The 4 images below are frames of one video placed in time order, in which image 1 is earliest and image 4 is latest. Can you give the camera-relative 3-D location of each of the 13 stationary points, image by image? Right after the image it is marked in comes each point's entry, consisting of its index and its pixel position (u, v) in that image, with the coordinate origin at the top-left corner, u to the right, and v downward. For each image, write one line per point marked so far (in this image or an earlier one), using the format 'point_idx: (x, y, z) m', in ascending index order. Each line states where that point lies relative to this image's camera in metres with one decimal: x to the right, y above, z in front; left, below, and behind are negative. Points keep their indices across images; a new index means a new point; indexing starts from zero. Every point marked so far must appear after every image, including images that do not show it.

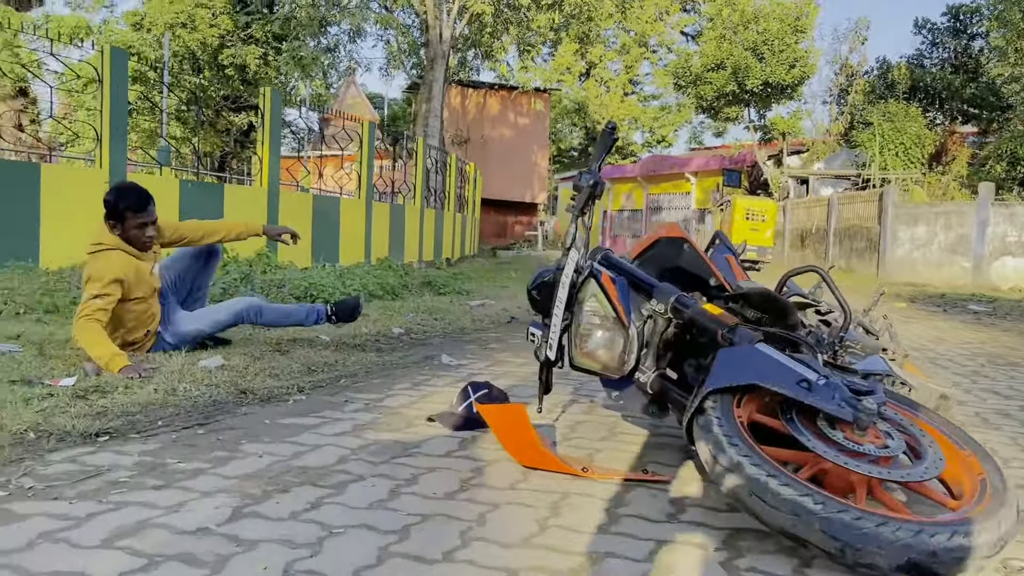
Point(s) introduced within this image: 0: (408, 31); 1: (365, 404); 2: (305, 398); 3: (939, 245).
0: (-2.3, +5.5, +18.6) m
1: (-0.5, -0.4, +3.1) m
2: (-0.8, -0.4, +3.2) m
3: (+7.7, +0.8, +15.4) m
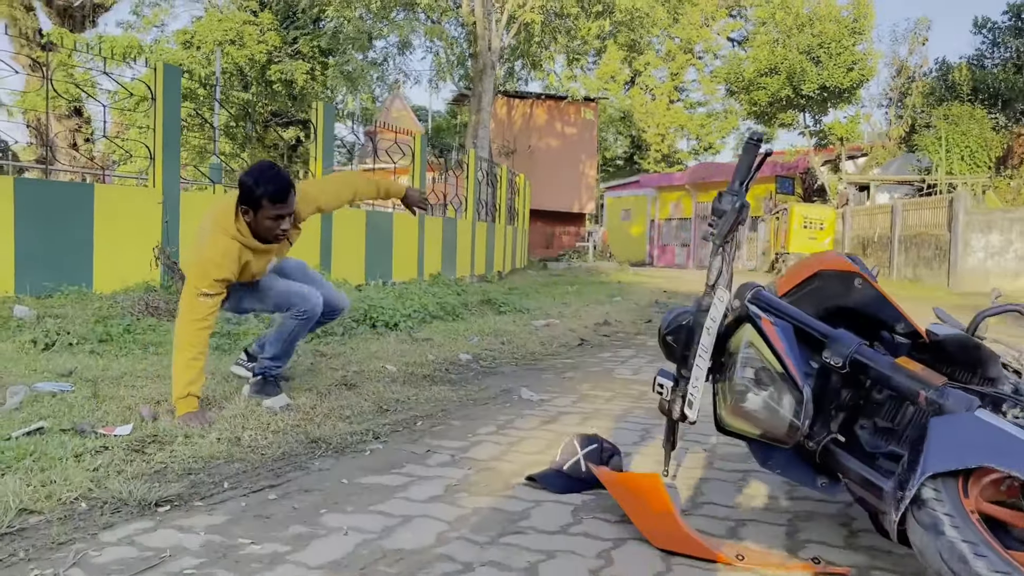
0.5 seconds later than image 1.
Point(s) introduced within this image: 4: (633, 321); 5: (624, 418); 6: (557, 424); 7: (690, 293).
0: (-1.2, +5.2, +18.3) m
1: (-0.2, -0.5, +2.8) m
2: (-0.4, -0.5, +2.9) m
3: (+8.6, +0.6, +14.6) m
4: (+1.1, -0.3, +8.1) m
5: (+0.5, -0.5, +3.5) m
6: (+0.2, -0.5, +3.3) m
7: (+2.8, 0.0, +13.5) m
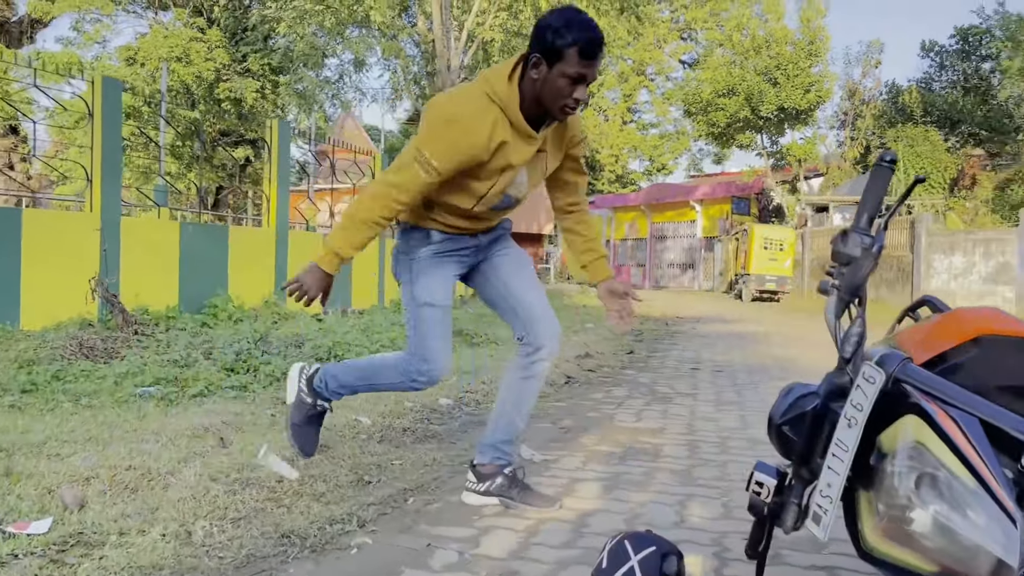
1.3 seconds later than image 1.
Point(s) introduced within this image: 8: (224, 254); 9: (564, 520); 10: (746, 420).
0: (-2.1, +4.7, +17.8) m
1: (-0.1, -0.7, +2.2) m
2: (-0.4, -0.7, +2.3) m
3: (+7.9, +0.2, +14.6) m
4: (+0.9, -0.6, +7.6) m
5: (+0.5, -0.7, +3.0) m
6: (+0.2, -0.7, +2.8) m
7: (+2.3, -0.4, +13.1) m
8: (-2.4, +0.3, +7.1) m
9: (+0.2, -0.7, +2.5) m
10: (+1.2, -0.7, +4.3) m
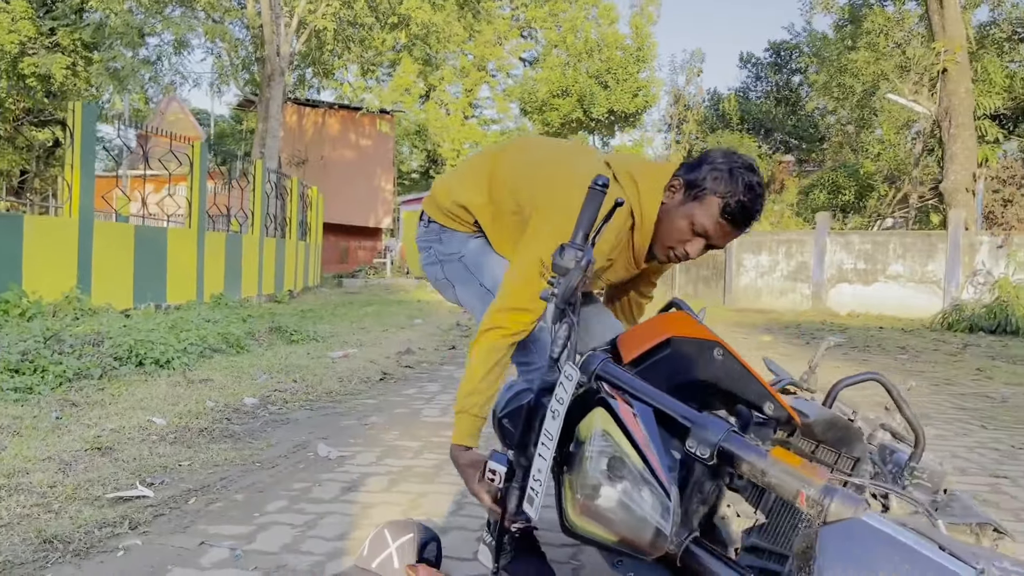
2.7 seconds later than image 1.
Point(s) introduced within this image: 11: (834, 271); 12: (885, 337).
0: (-5.5, +4.9, +17.2) m
1: (-0.8, -0.7, +2.3) m
2: (-1.0, -0.7, +2.3) m
3: (+5.0, +0.3, +15.9) m
4: (-0.7, -0.5, +7.7) m
5: (-0.3, -0.7, +3.1) m
6: (-0.5, -0.7, +2.9) m
7: (-0.3, -0.3, +13.4) m
8: (-3.8, +0.3, +6.7) m
9: (-0.5, -0.7, +2.6) m
10: (+0.2, -0.7, +4.6) m
11: (+5.6, +0.3, +15.1) m
12: (+4.6, -0.6, +10.6) m
